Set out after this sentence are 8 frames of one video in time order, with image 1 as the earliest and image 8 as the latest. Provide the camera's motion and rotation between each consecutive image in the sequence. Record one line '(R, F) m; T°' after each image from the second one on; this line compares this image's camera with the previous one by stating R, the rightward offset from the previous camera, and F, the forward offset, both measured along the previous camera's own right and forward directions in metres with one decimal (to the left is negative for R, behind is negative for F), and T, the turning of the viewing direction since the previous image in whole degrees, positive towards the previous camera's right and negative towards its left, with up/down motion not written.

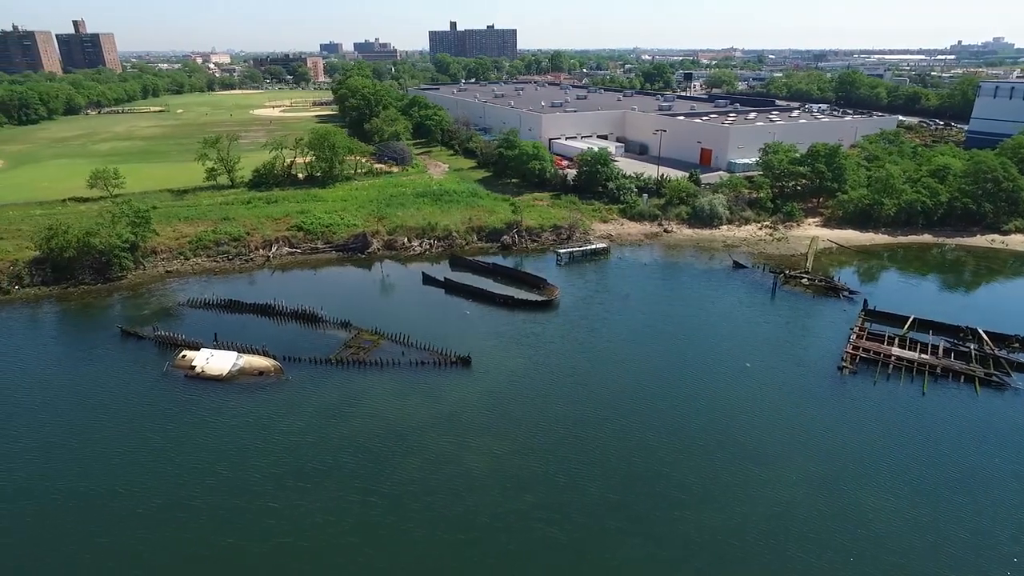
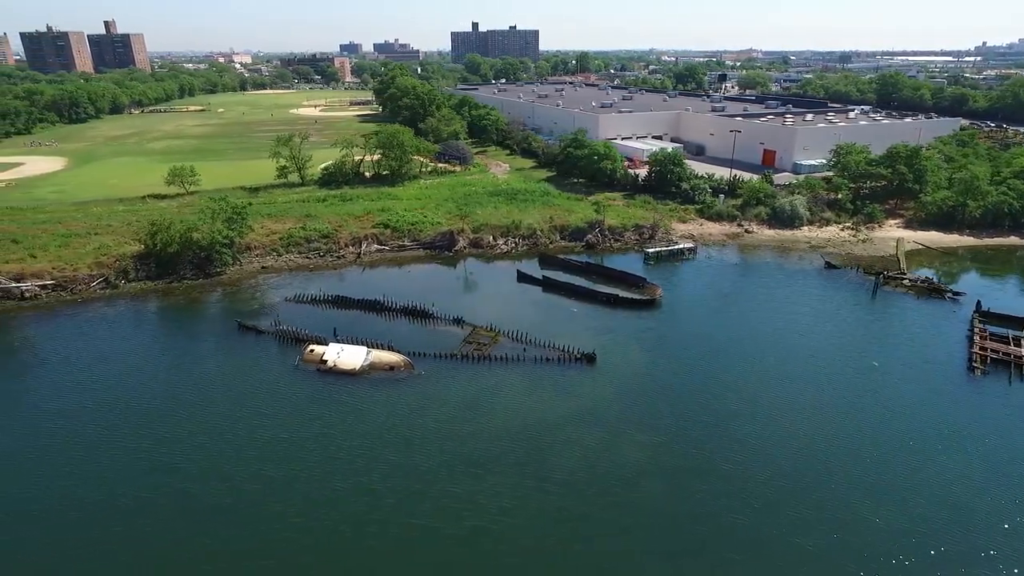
(-3.7, -0.3) m; -1°
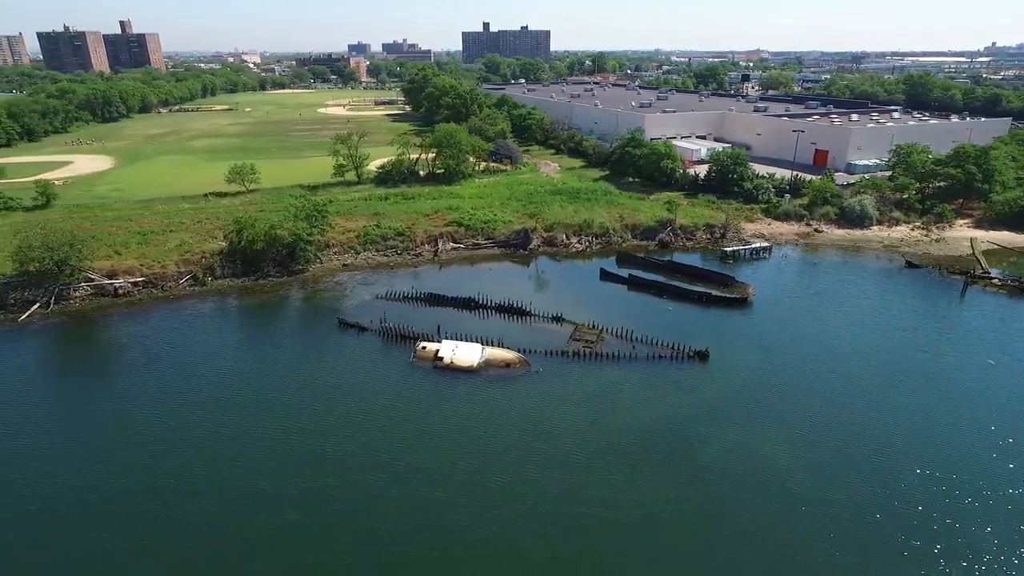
(-3.6, -0.1) m; 0°
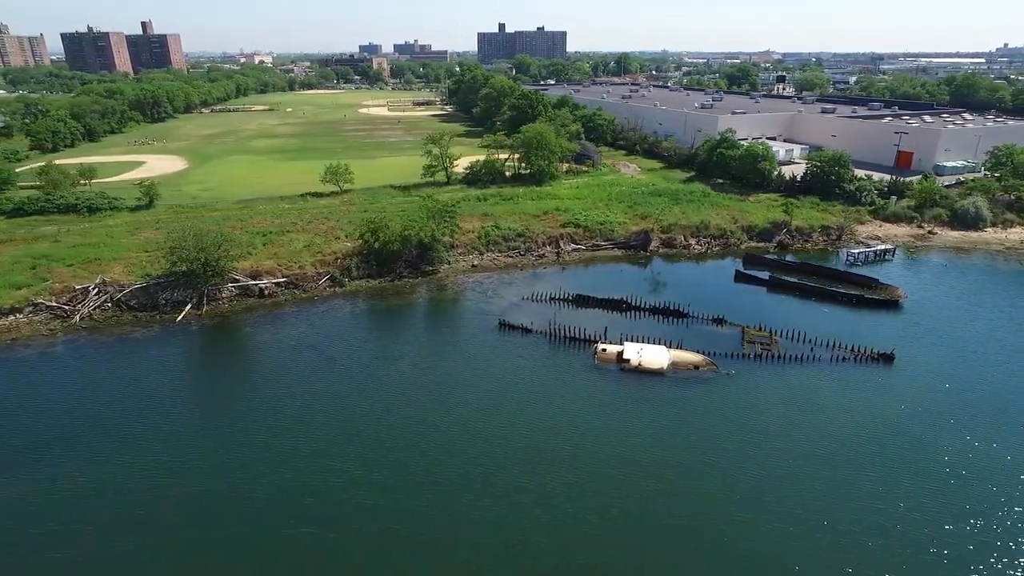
(-5.9, 0.0) m; 0°
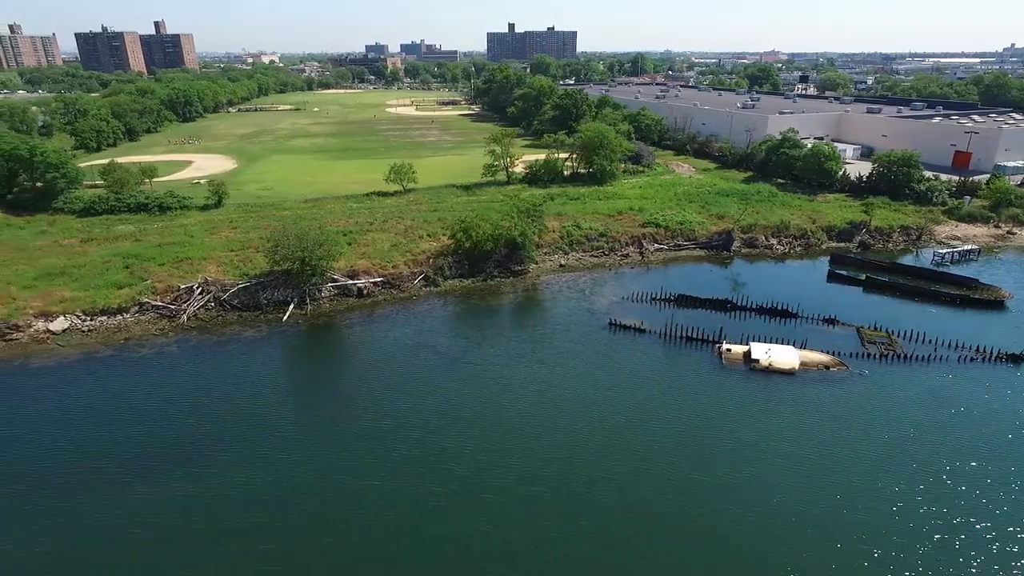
(-4.1, +0.1) m; 0°
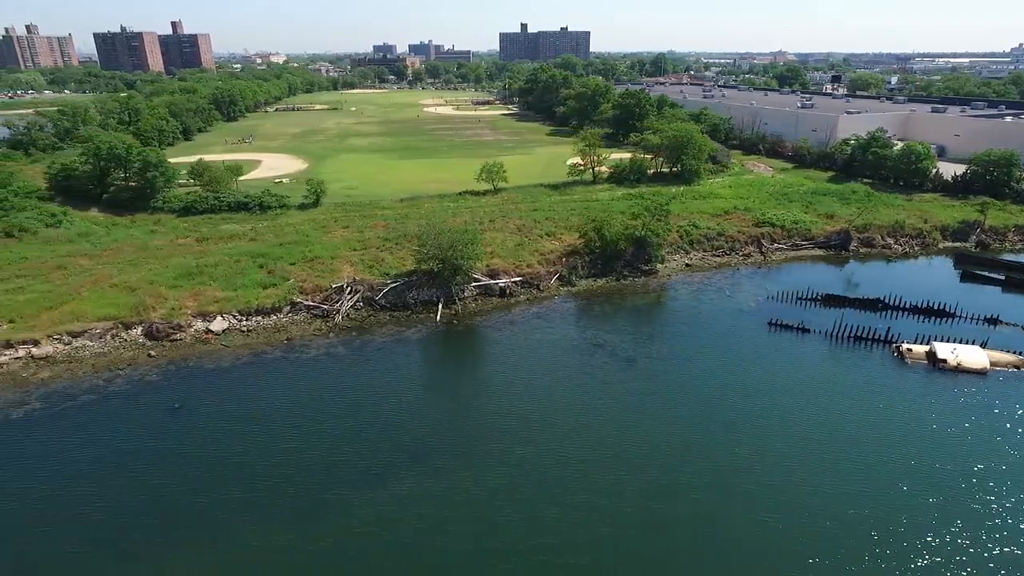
(-5.8, +0.2) m; 0°
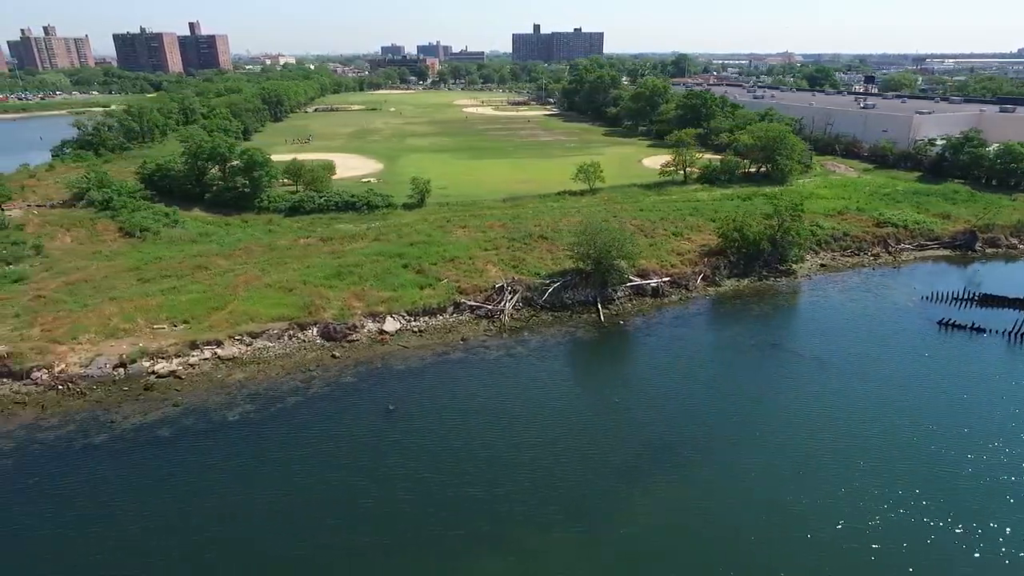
(-6.2, +0.2) m; 0°
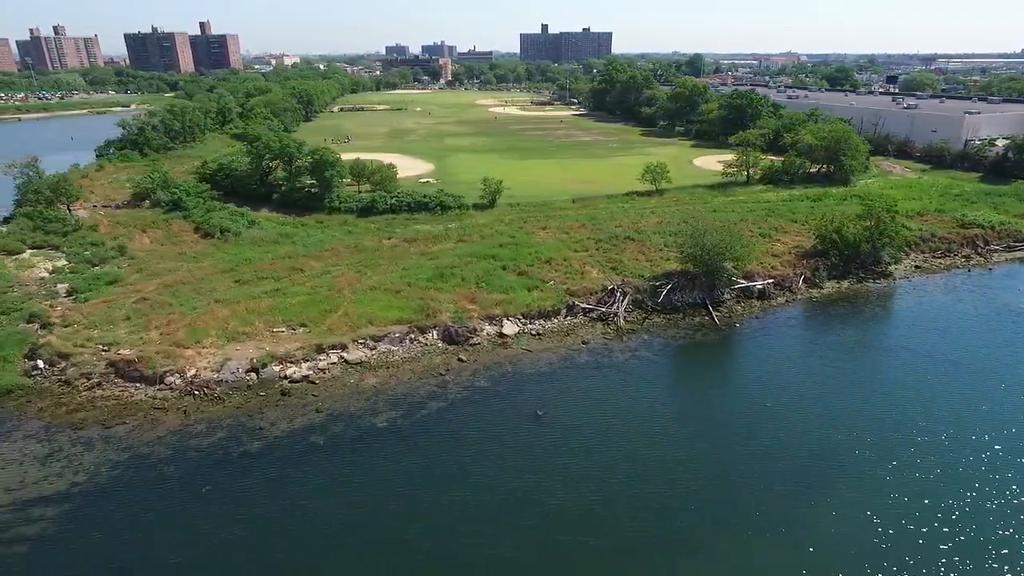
(-4.2, +0.4) m; 0°
